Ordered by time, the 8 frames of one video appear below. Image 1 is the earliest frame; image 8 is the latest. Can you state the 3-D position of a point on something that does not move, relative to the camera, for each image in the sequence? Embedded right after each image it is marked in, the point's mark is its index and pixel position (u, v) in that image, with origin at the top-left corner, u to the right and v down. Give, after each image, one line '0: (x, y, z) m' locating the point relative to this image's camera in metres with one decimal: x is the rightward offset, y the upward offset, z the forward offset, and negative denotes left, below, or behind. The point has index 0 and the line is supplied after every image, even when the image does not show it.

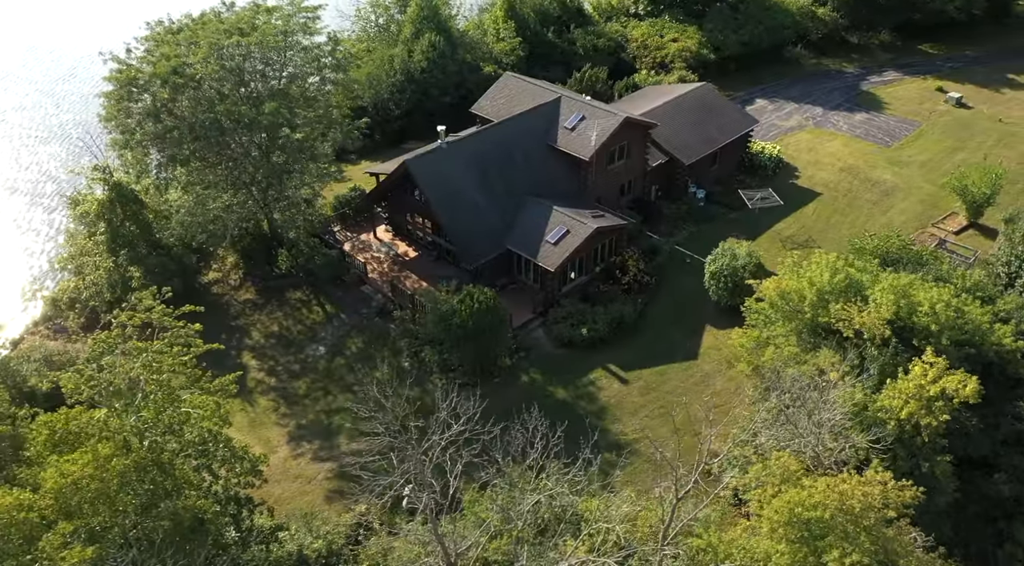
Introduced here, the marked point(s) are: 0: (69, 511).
0: (-9.6, -4.9, +19.4) m
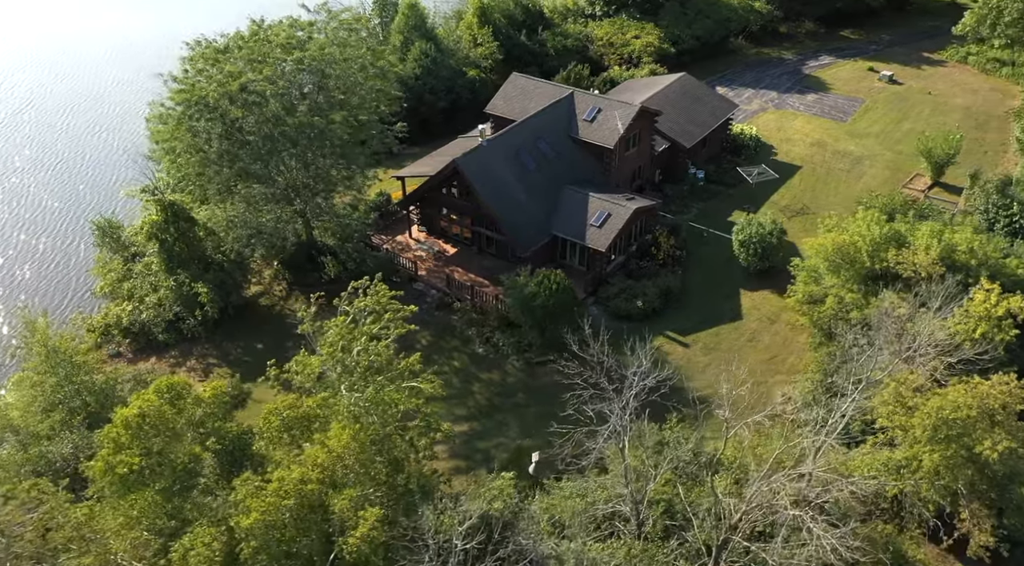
0: (-4.1, -4.7, +21.0) m
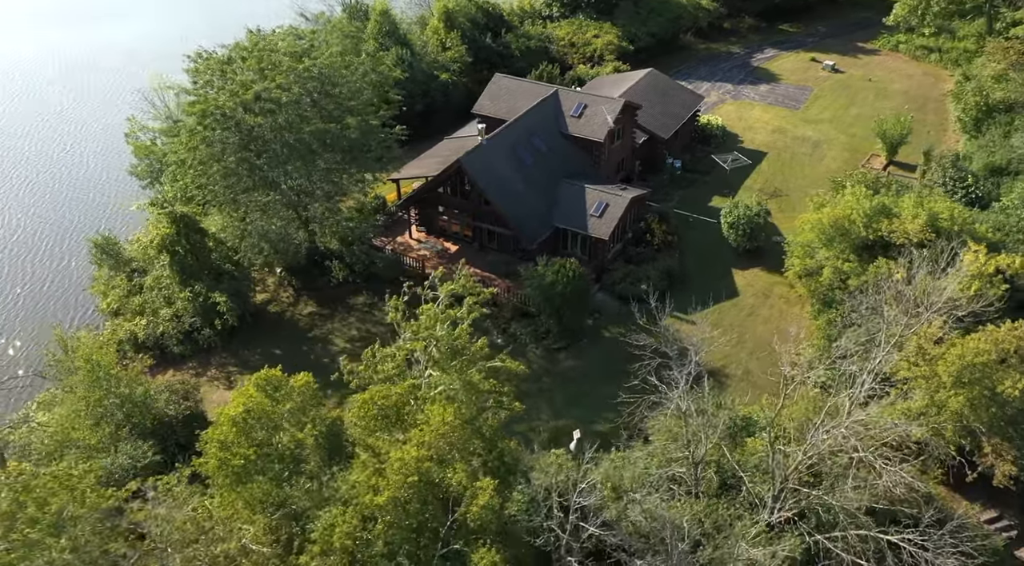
0: (-1.6, -4.4, +22.3) m
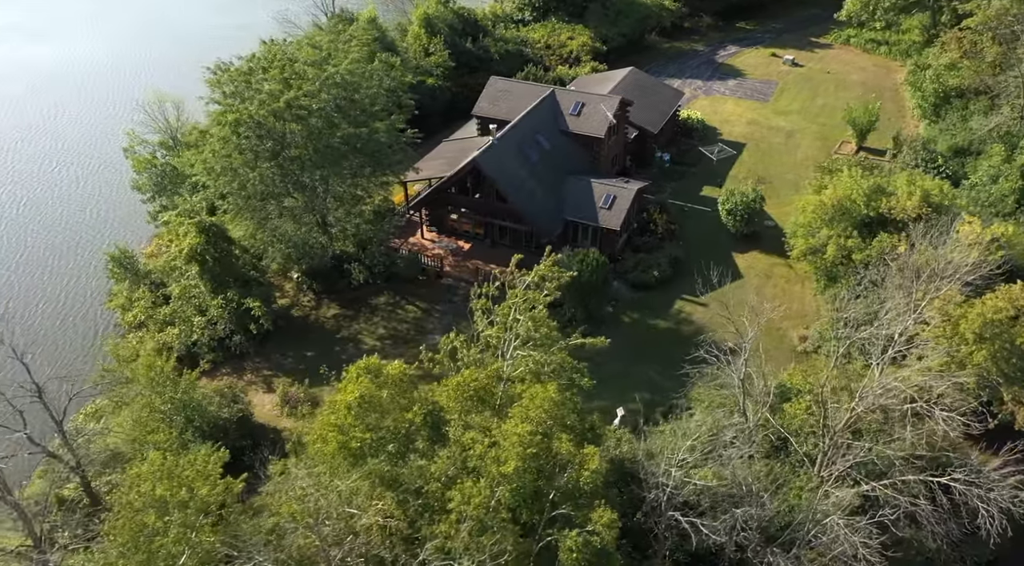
0: (+1.0, -3.9, +24.0) m
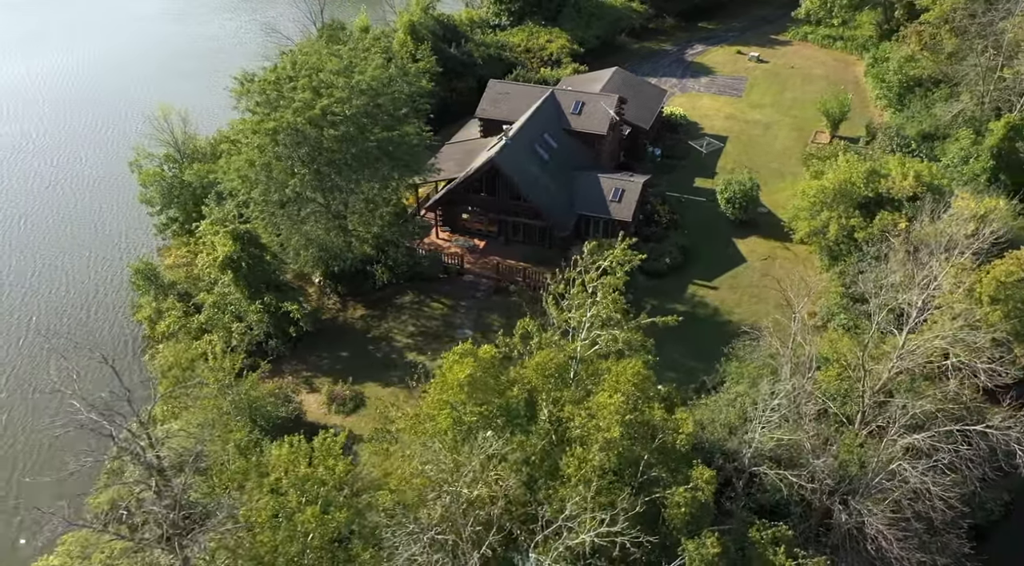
0: (+3.7, -3.4, +26.0) m
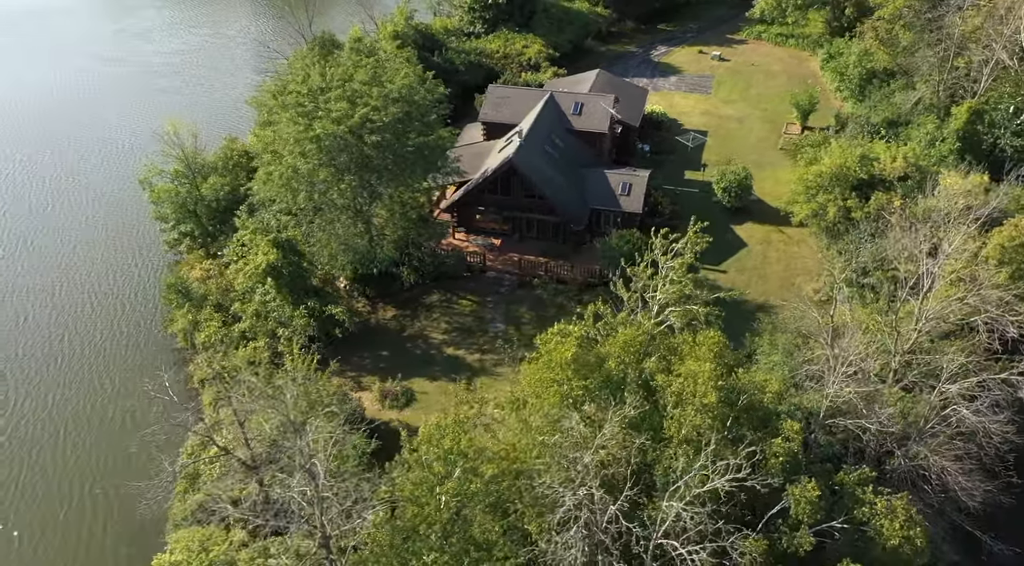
0: (+6.7, -2.7, +28.6) m
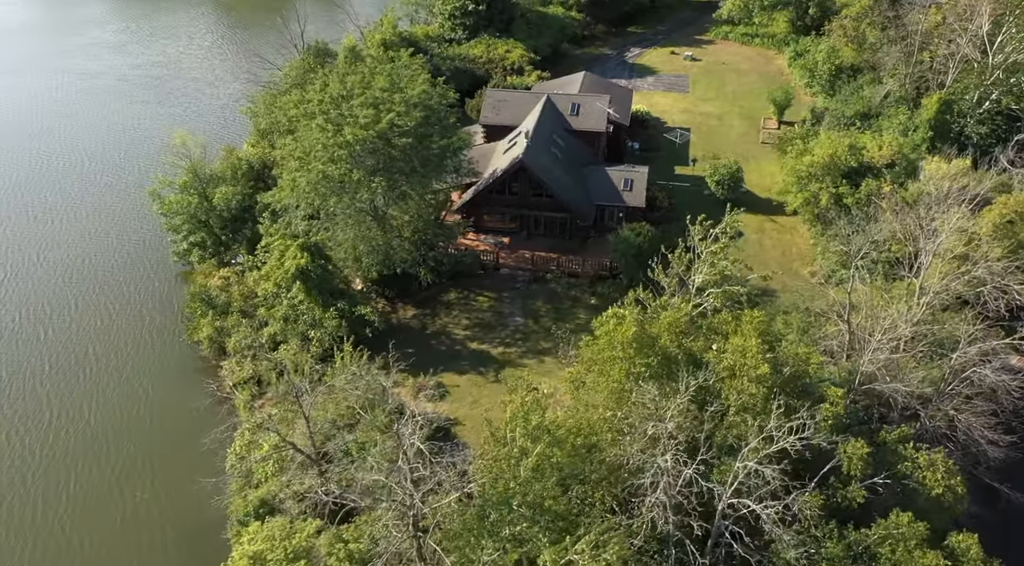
0: (+8.7, -2.0, +30.9) m
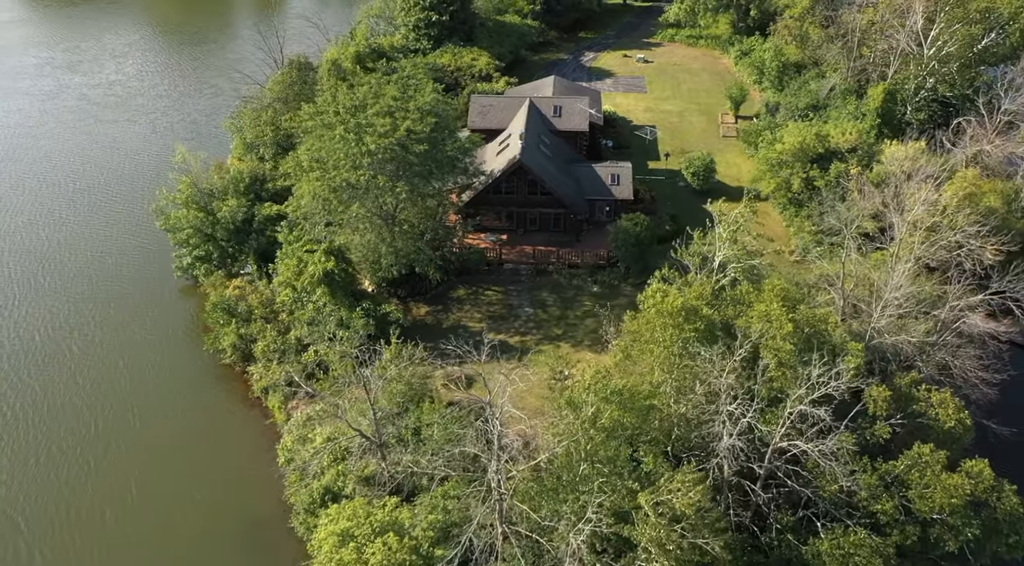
0: (+10.7, -0.9, +34.8) m
